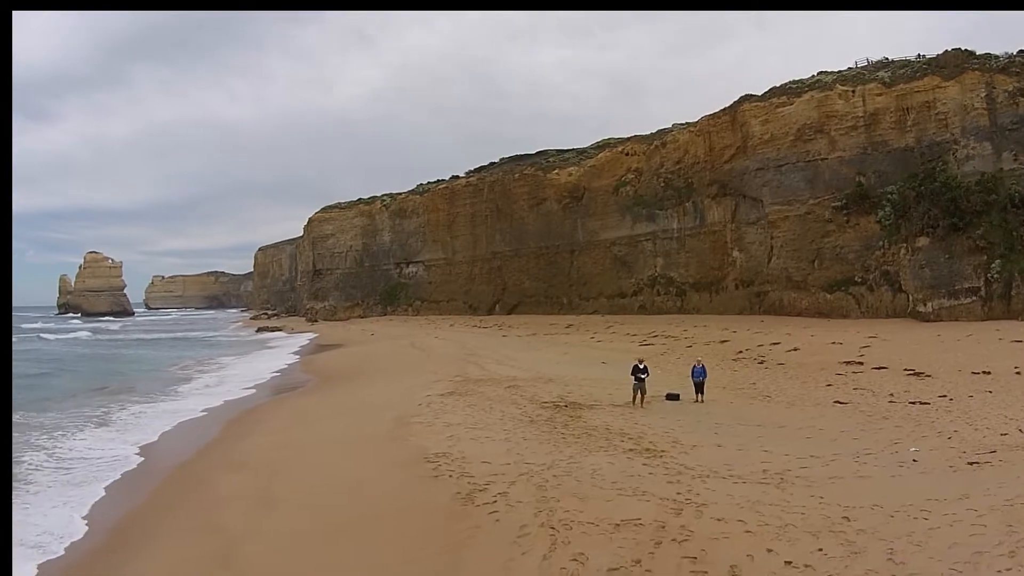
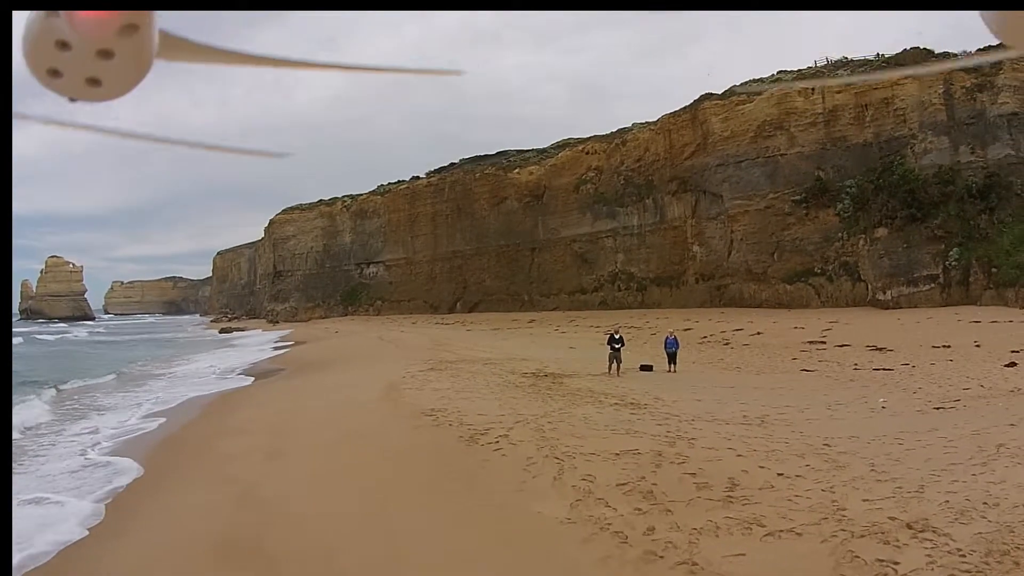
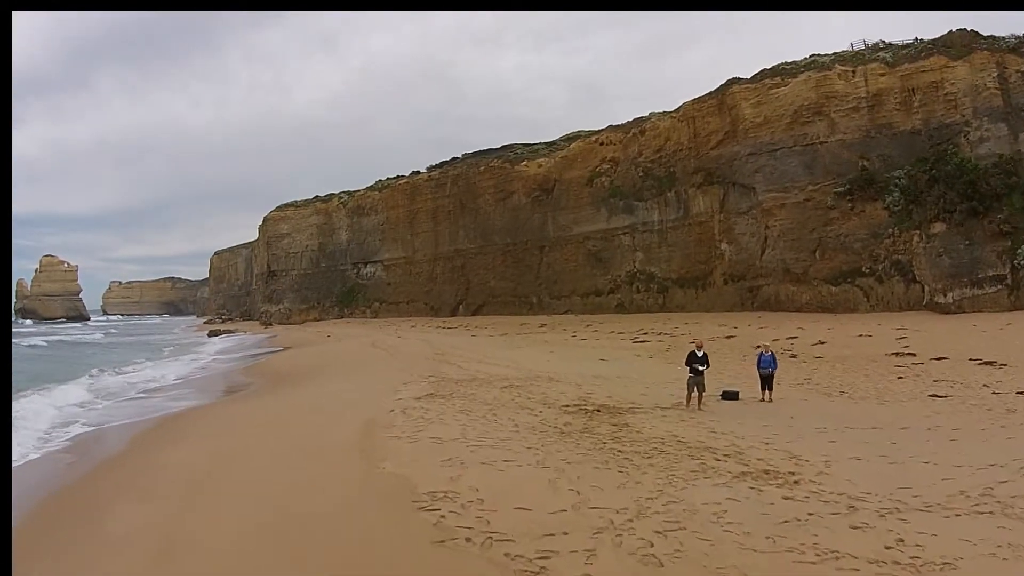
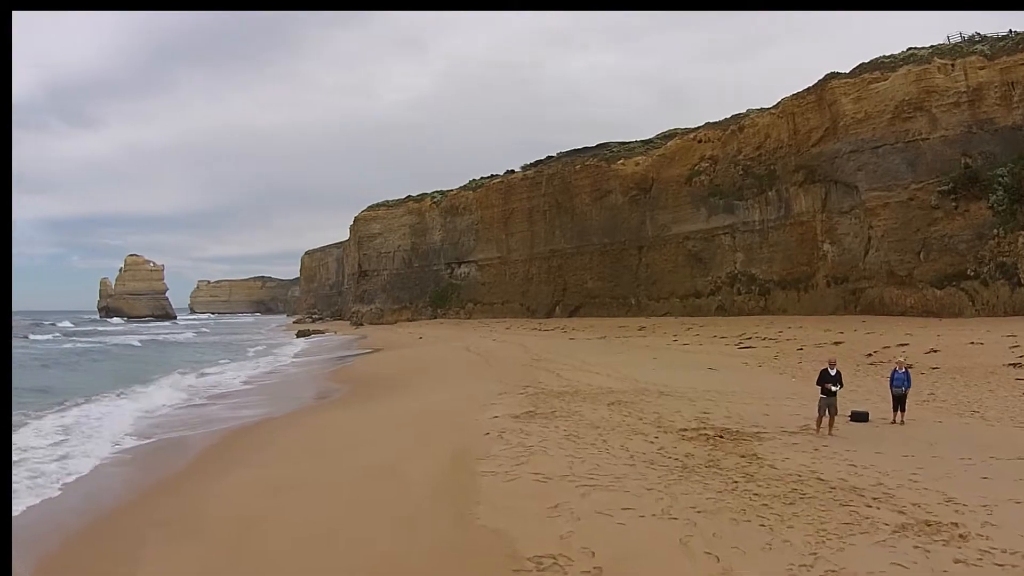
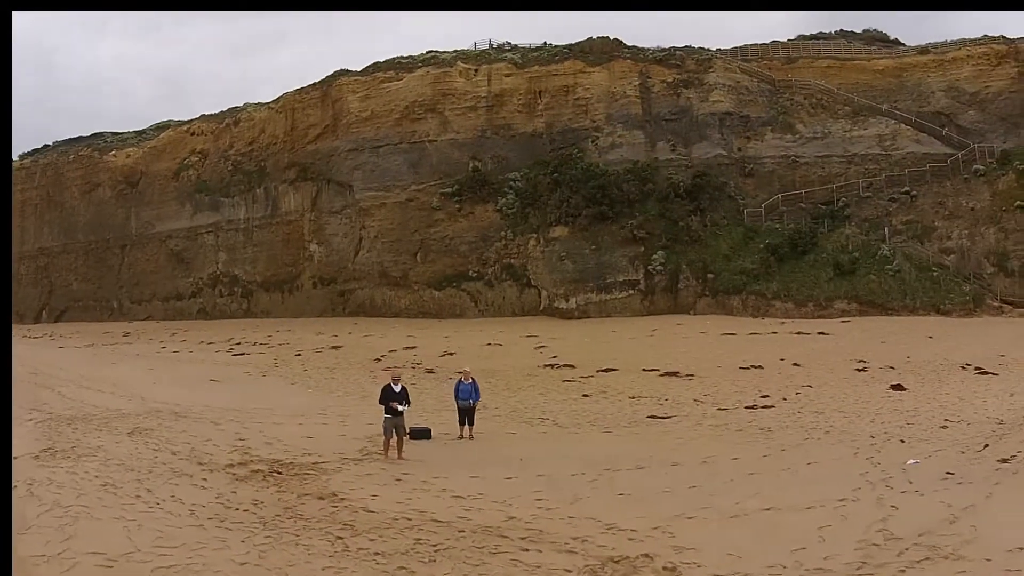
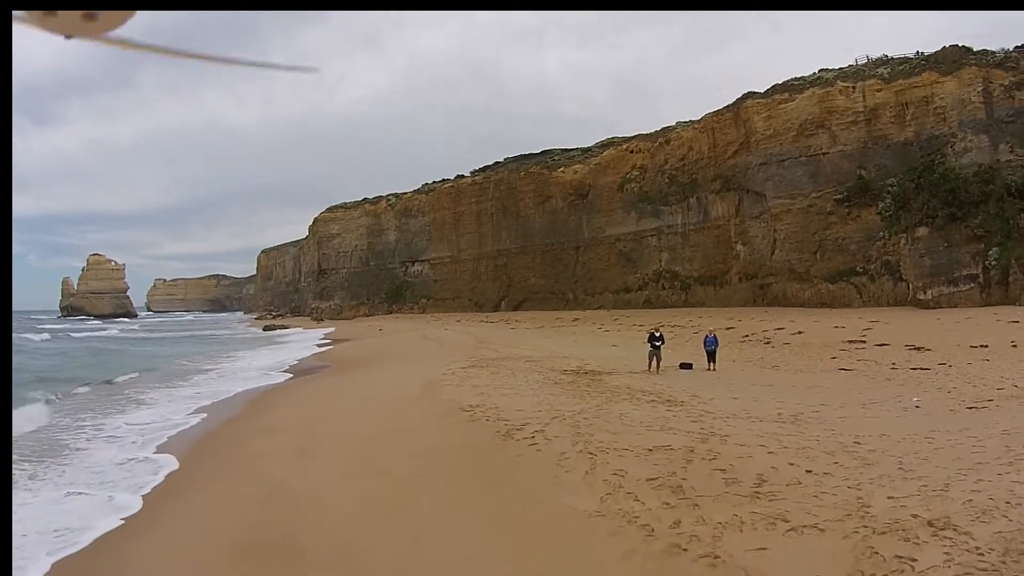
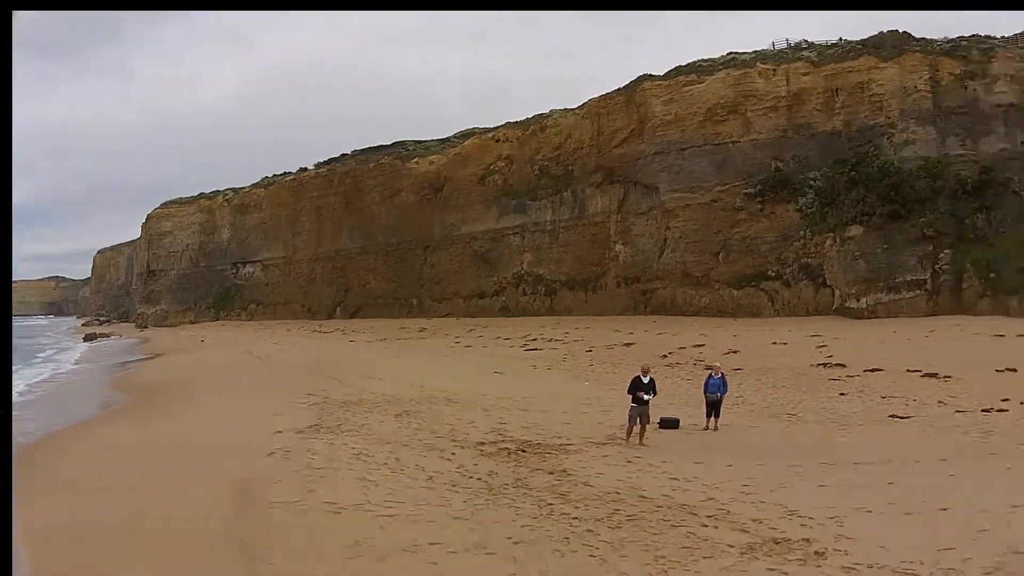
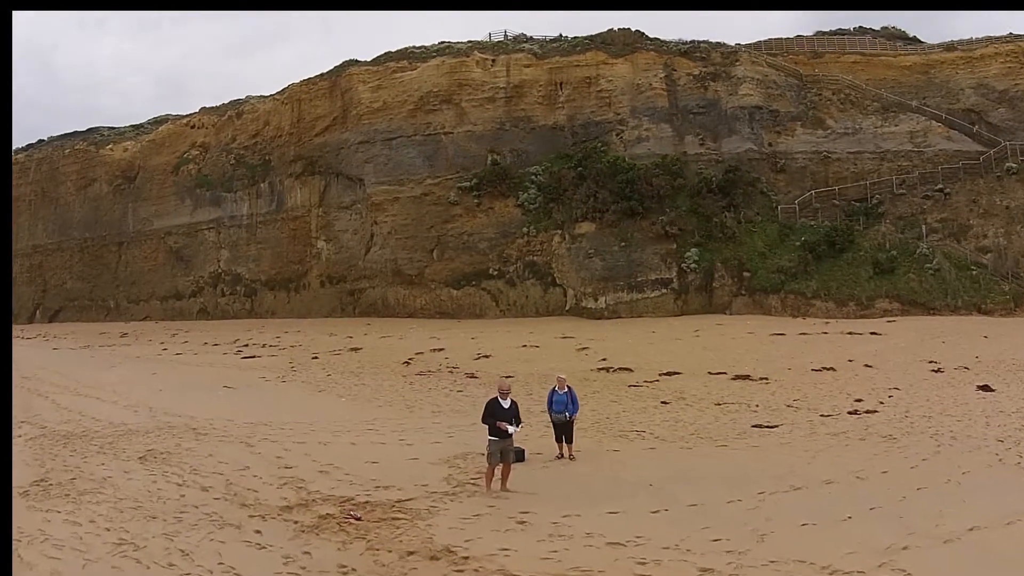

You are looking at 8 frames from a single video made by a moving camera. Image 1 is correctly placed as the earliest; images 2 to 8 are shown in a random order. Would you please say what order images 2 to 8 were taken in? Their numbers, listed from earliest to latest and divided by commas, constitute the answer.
6, 2, 3, 4, 7, 5, 8
